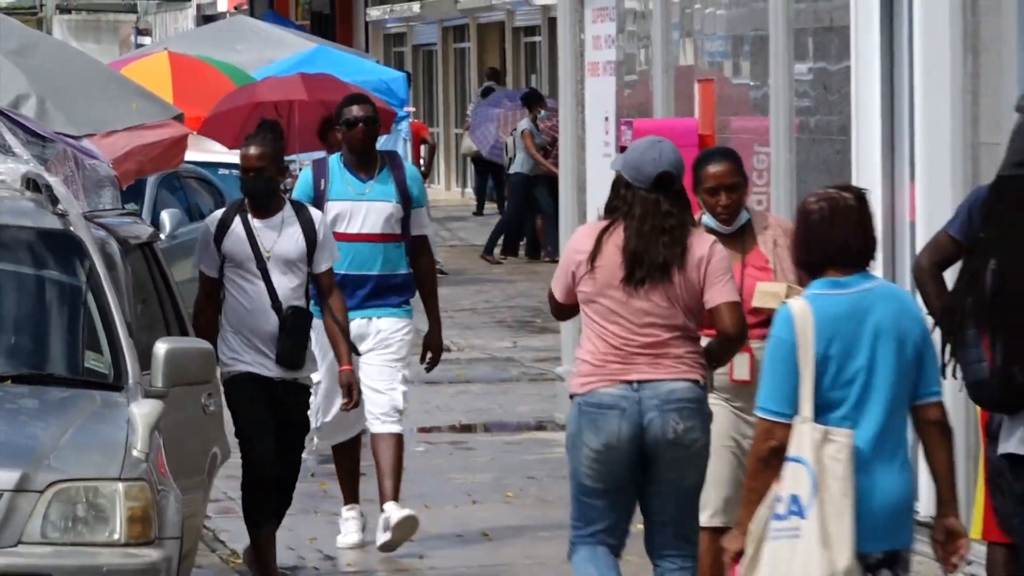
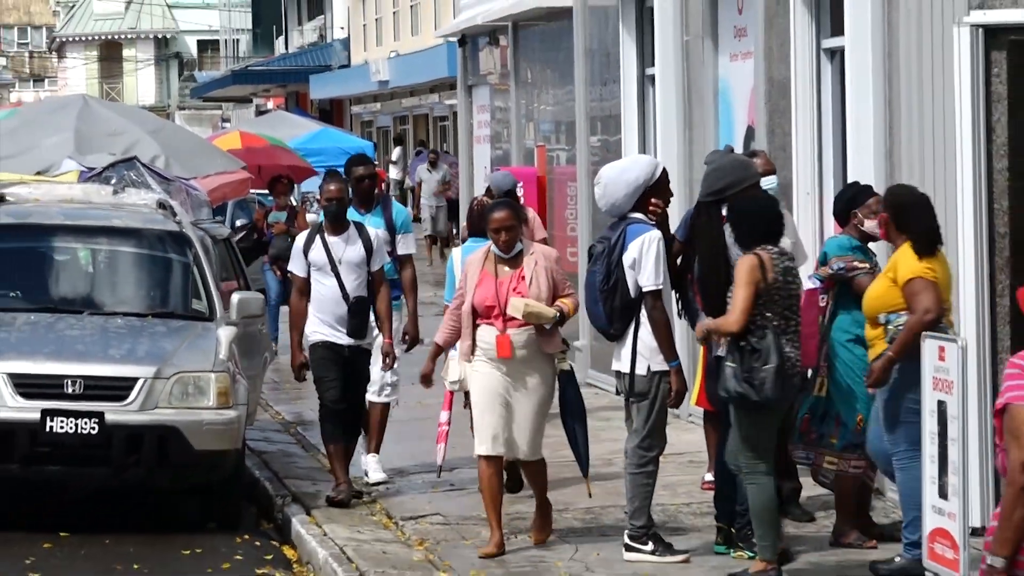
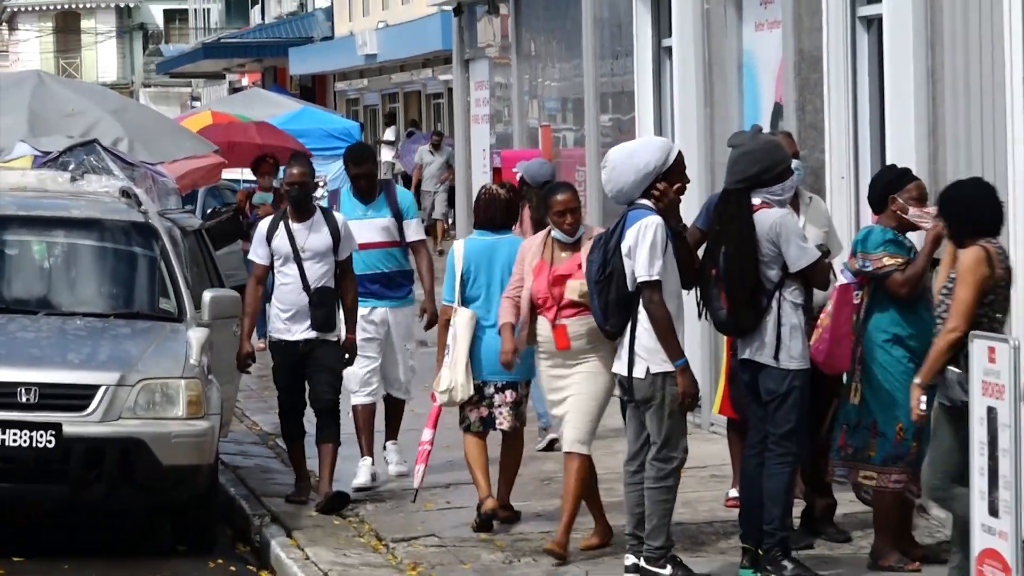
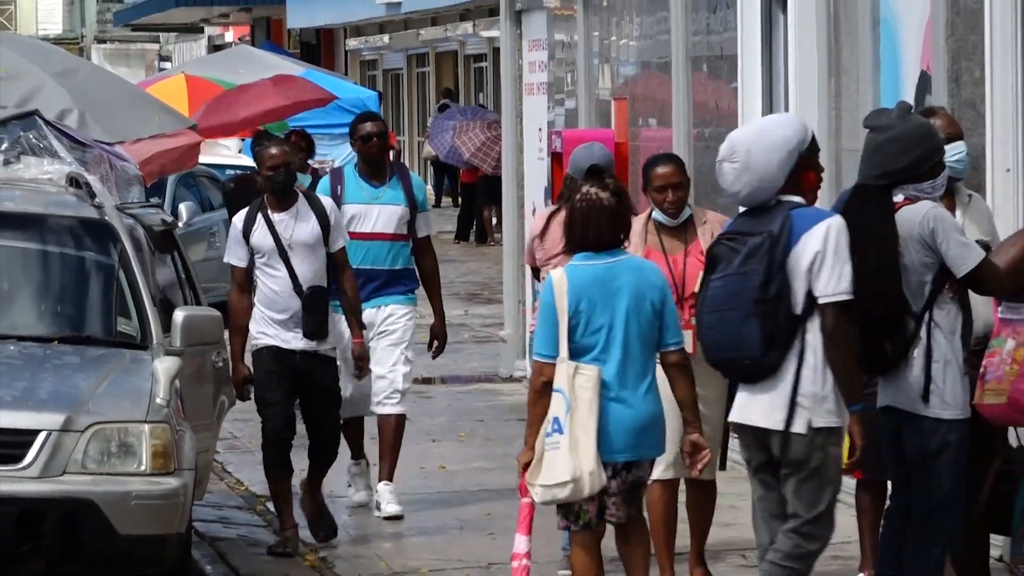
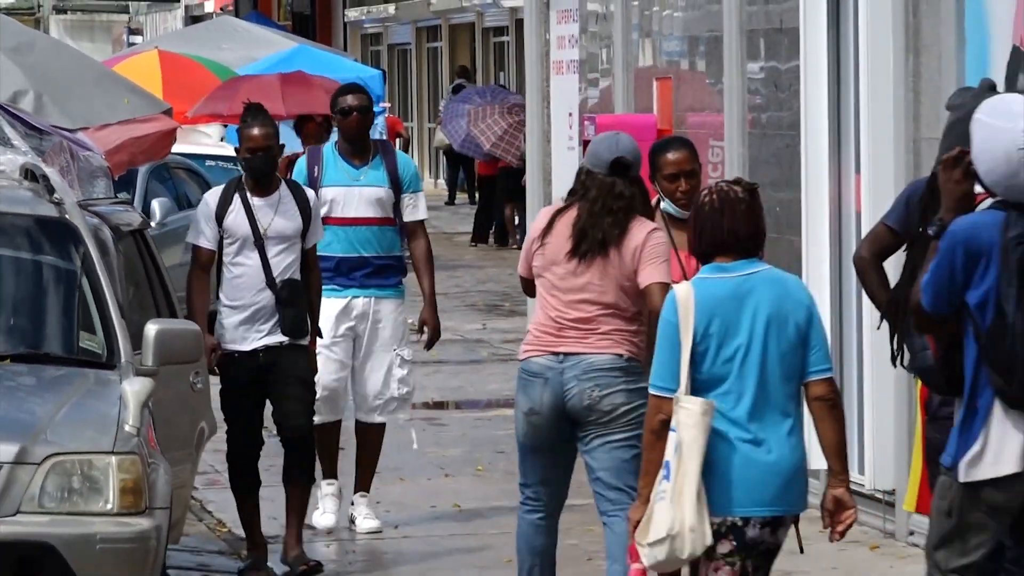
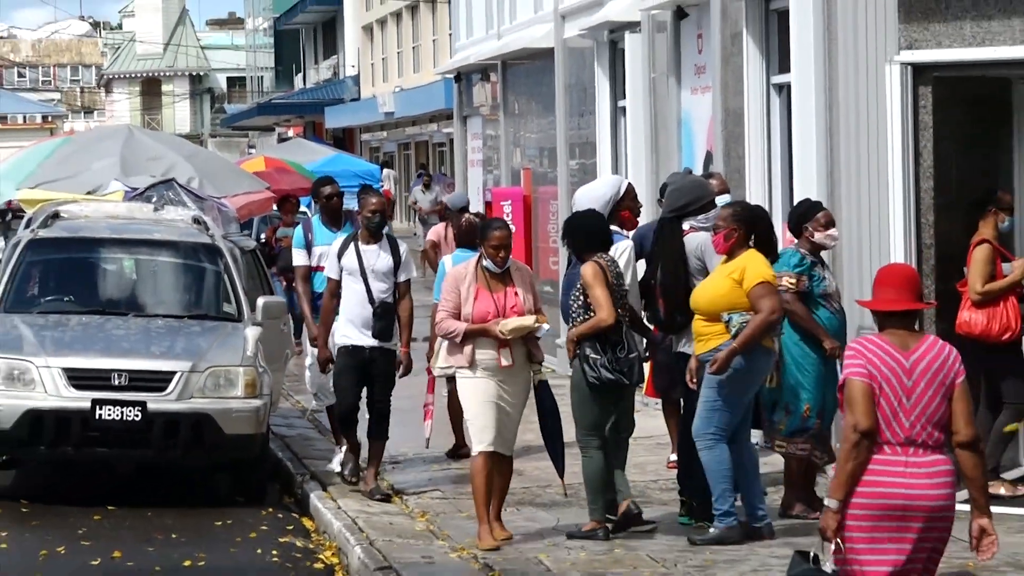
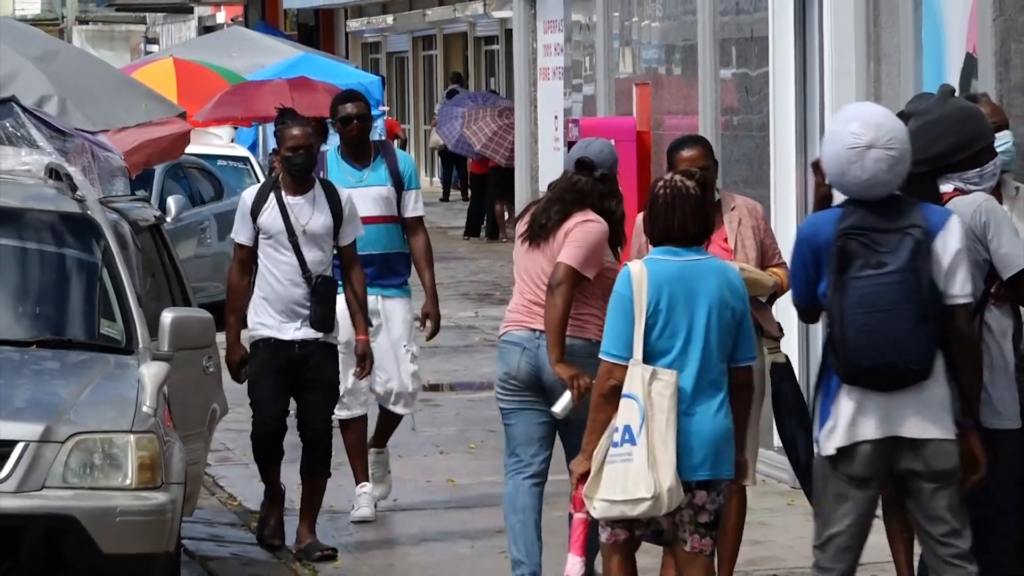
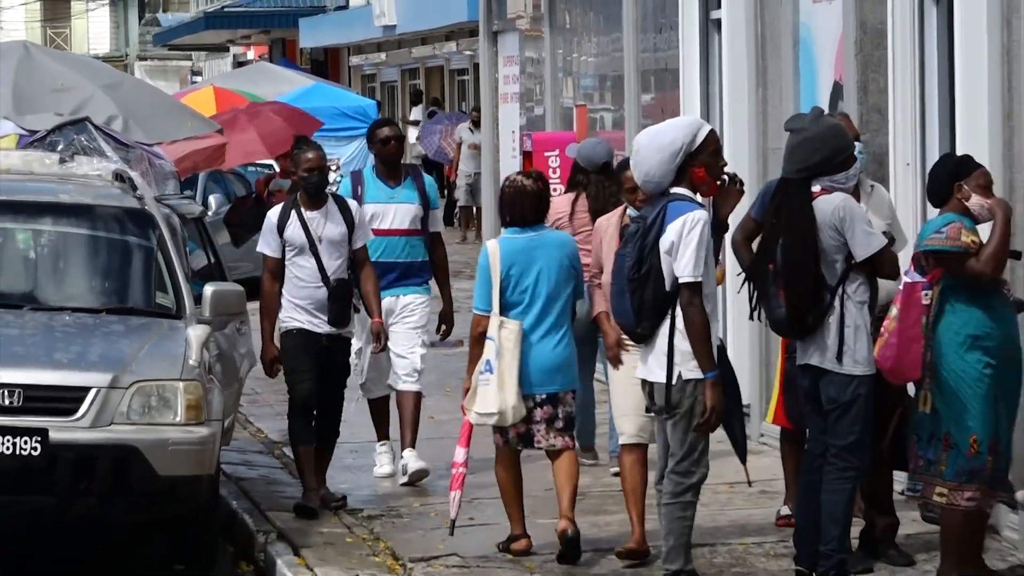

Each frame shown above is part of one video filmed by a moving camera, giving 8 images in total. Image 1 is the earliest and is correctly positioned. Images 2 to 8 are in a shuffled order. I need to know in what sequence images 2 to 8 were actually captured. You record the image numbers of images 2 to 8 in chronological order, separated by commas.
5, 7, 4, 8, 3, 2, 6
